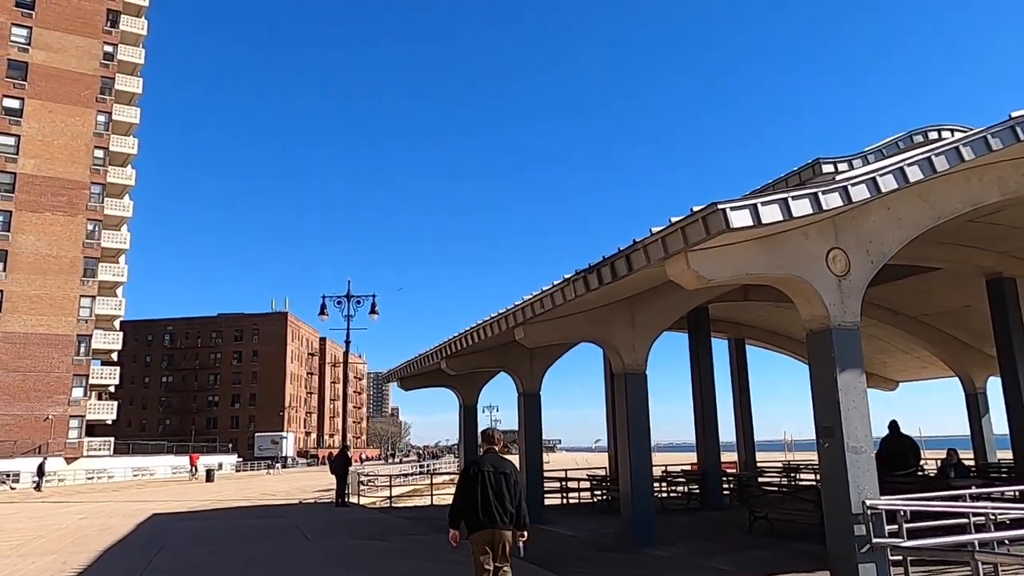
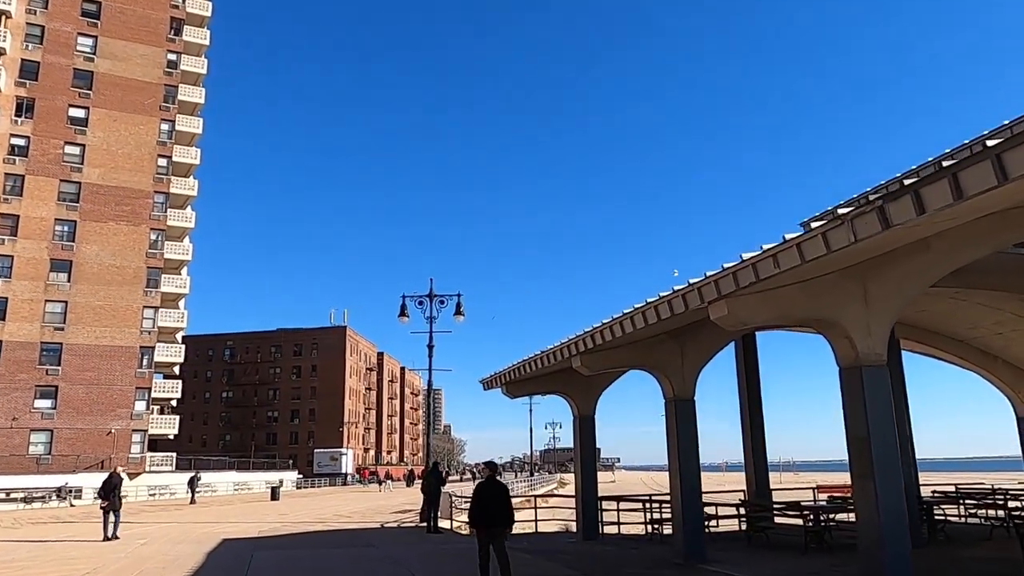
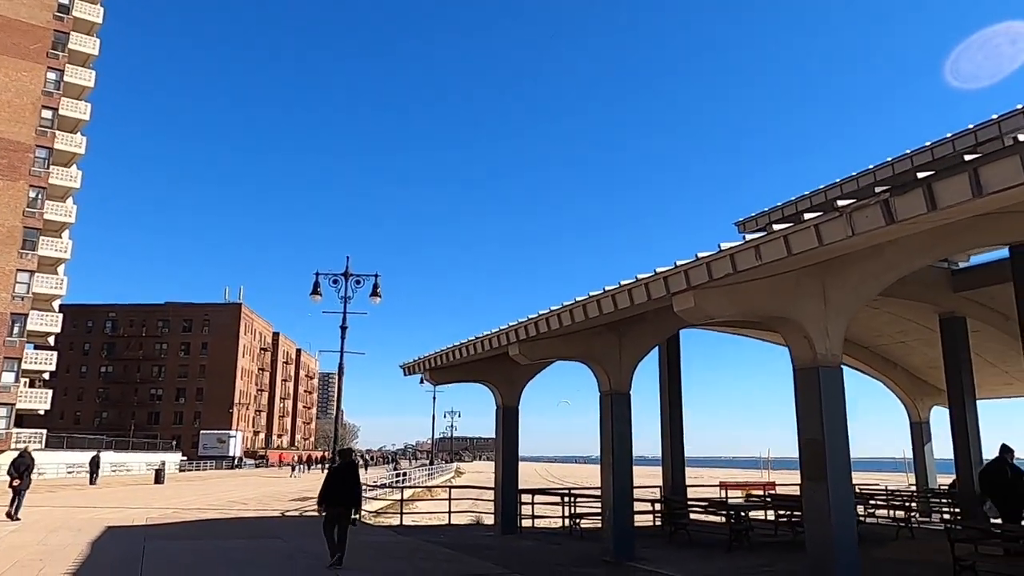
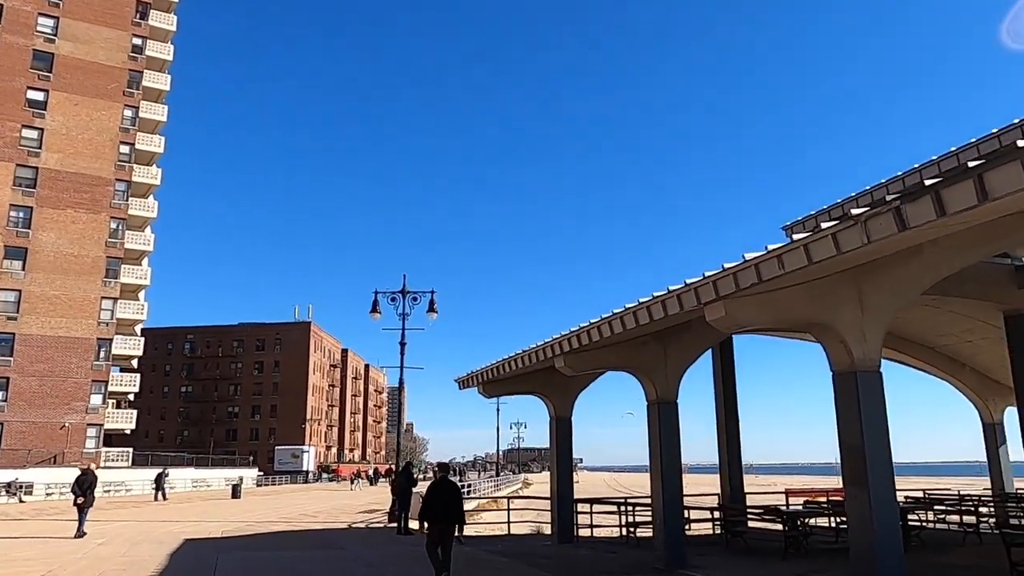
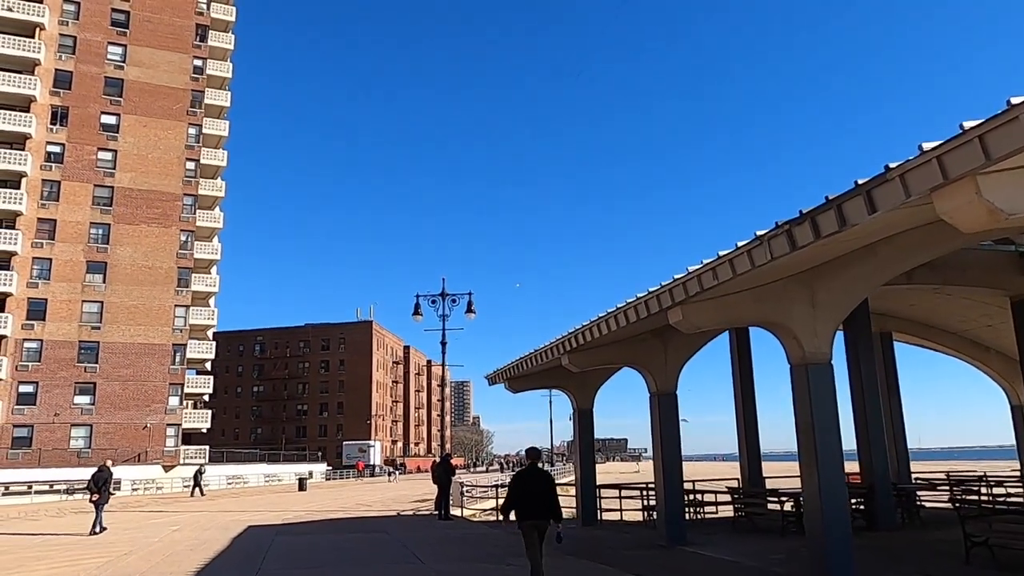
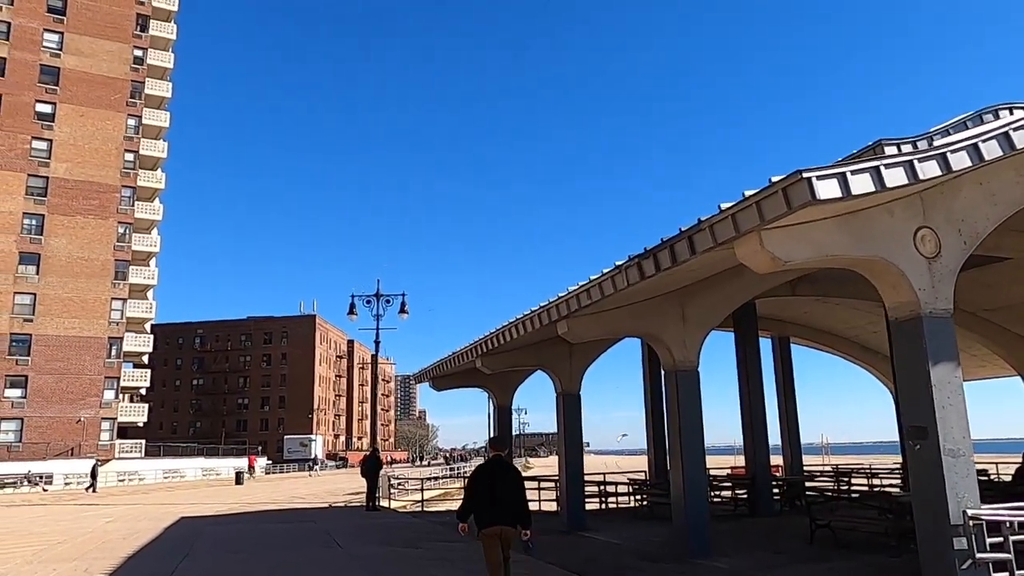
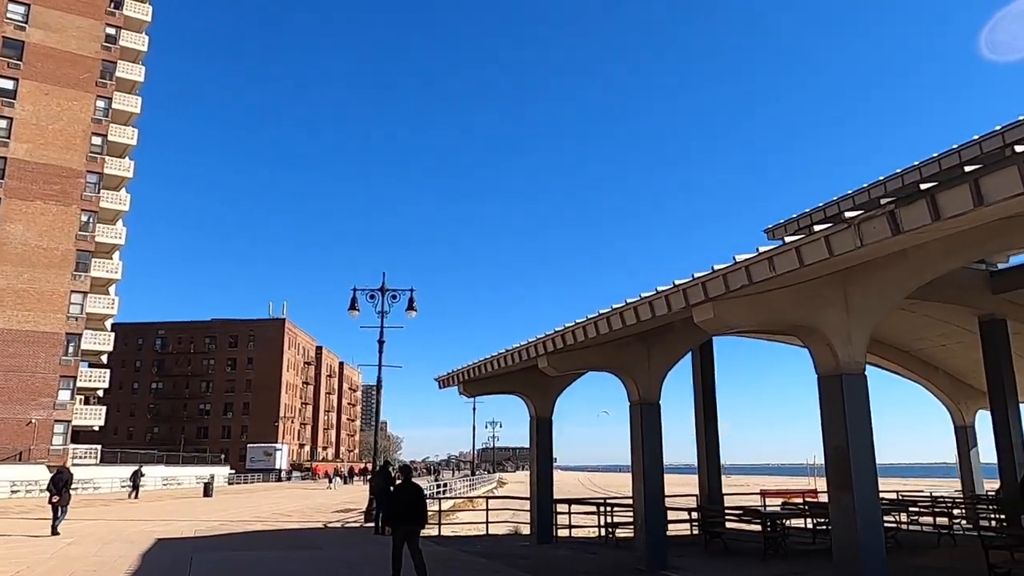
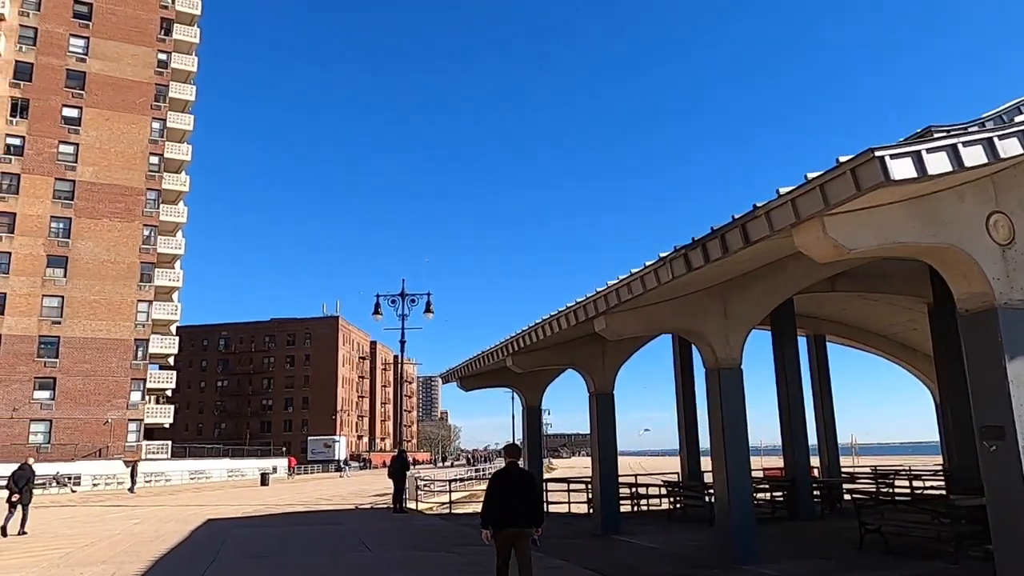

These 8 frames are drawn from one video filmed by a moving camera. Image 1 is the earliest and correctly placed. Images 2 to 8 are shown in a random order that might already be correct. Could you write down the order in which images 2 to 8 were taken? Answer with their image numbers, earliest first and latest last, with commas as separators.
6, 8, 5, 2, 4, 7, 3
